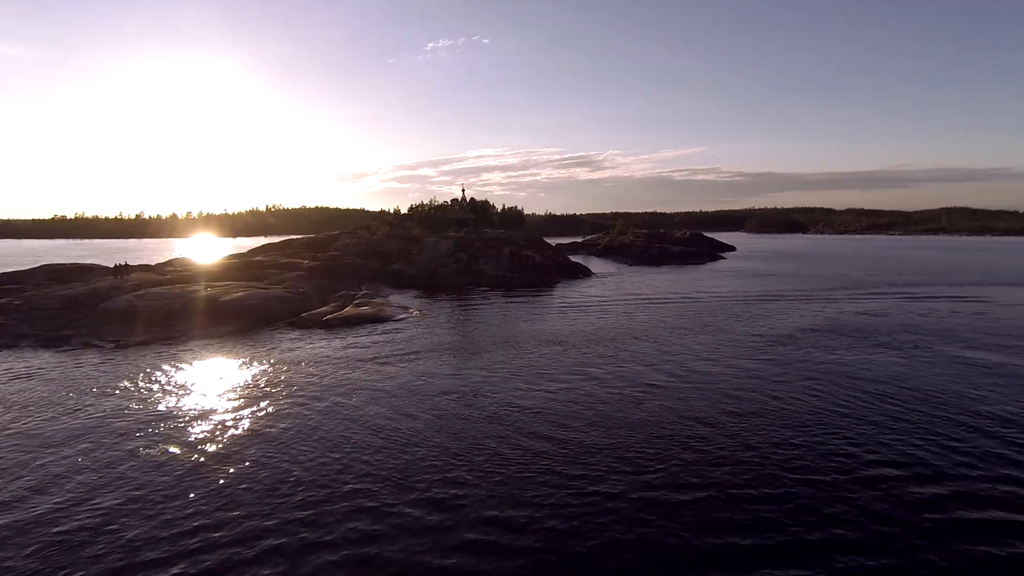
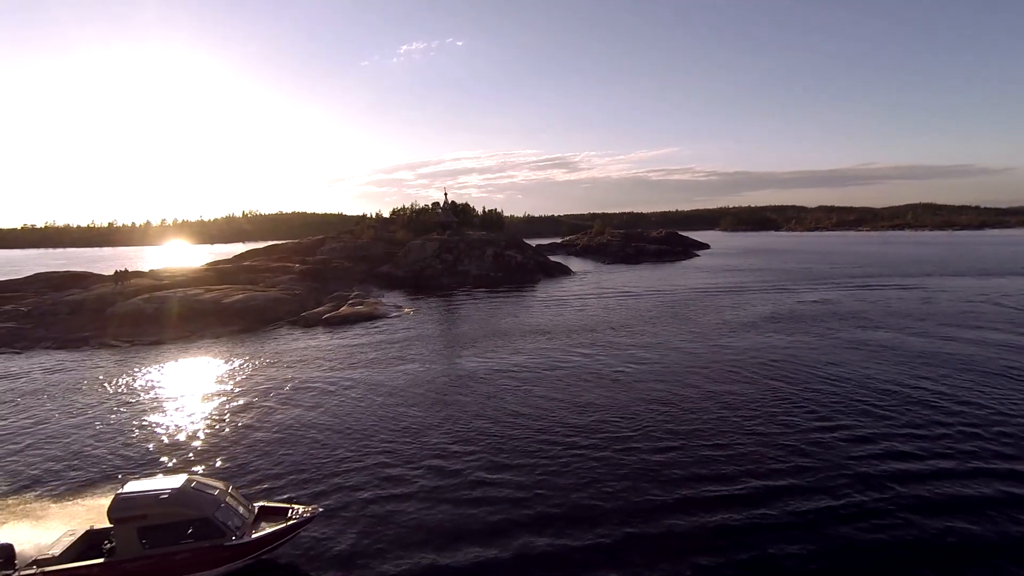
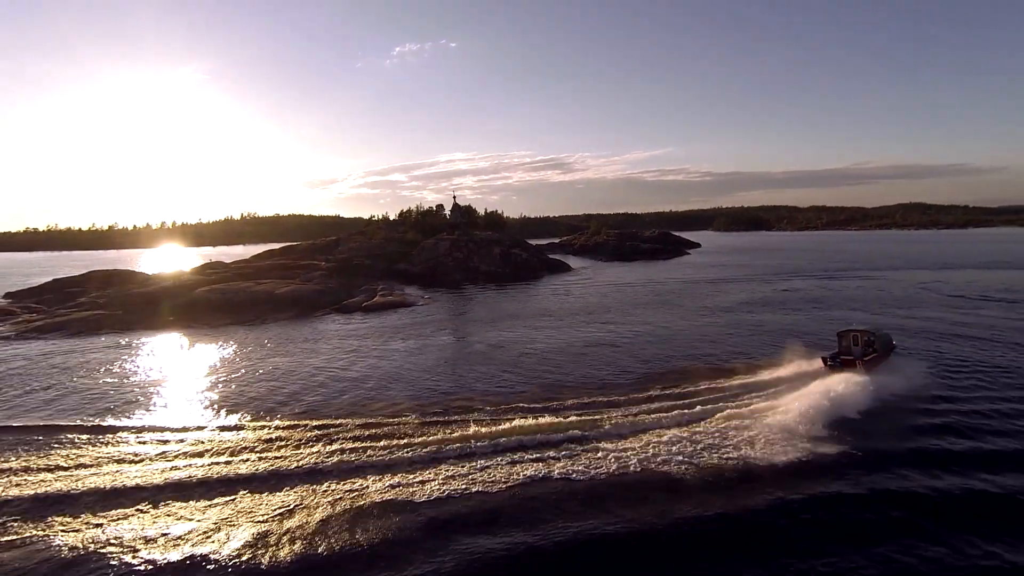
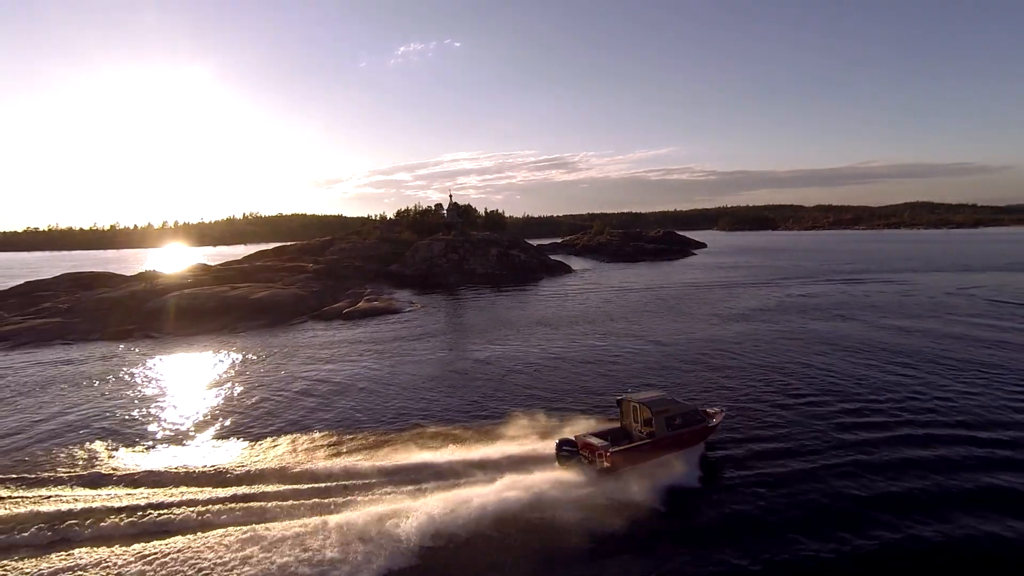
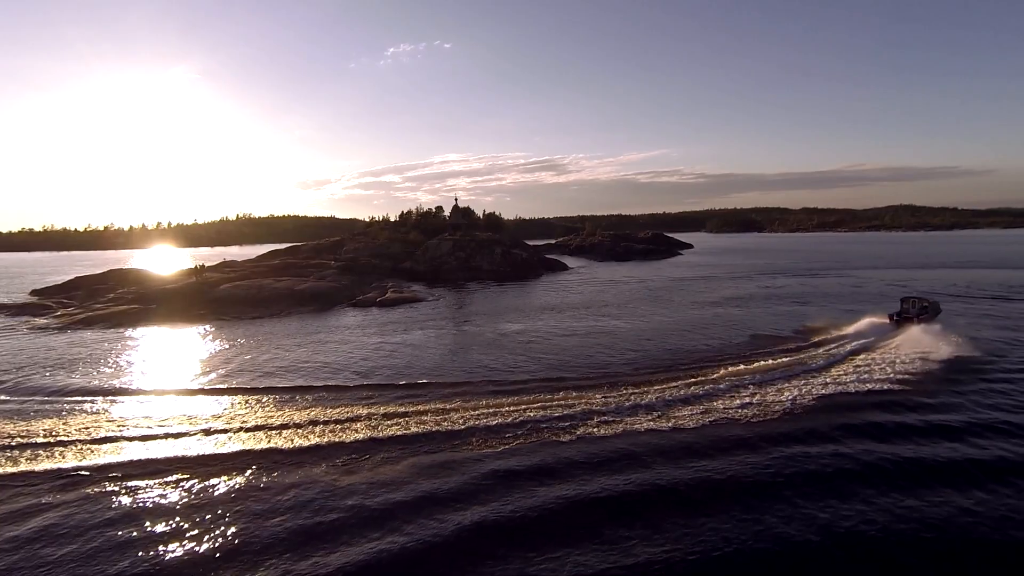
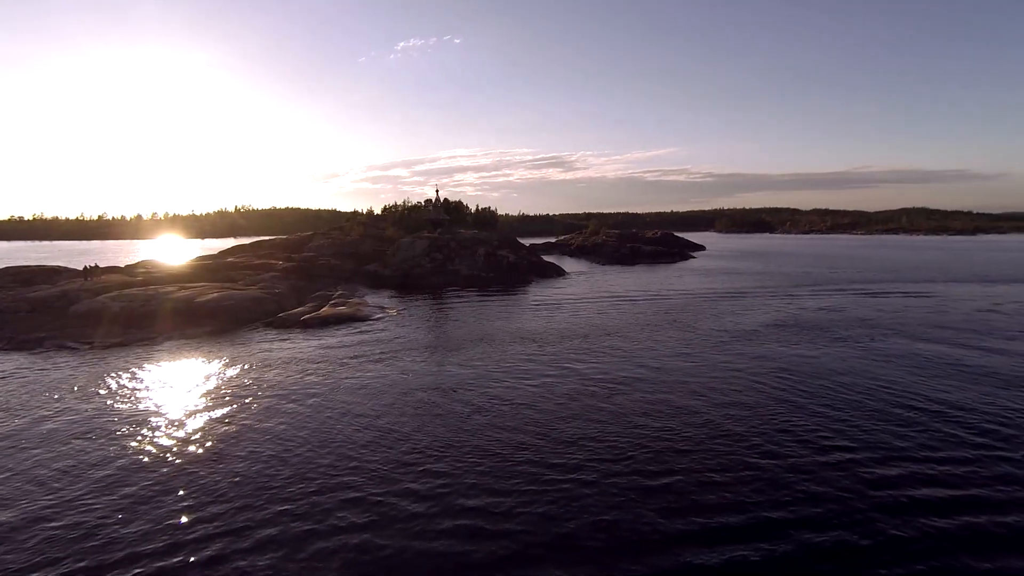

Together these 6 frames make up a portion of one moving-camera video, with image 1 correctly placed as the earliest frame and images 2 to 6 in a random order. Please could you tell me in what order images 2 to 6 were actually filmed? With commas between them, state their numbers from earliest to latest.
6, 2, 4, 3, 5
